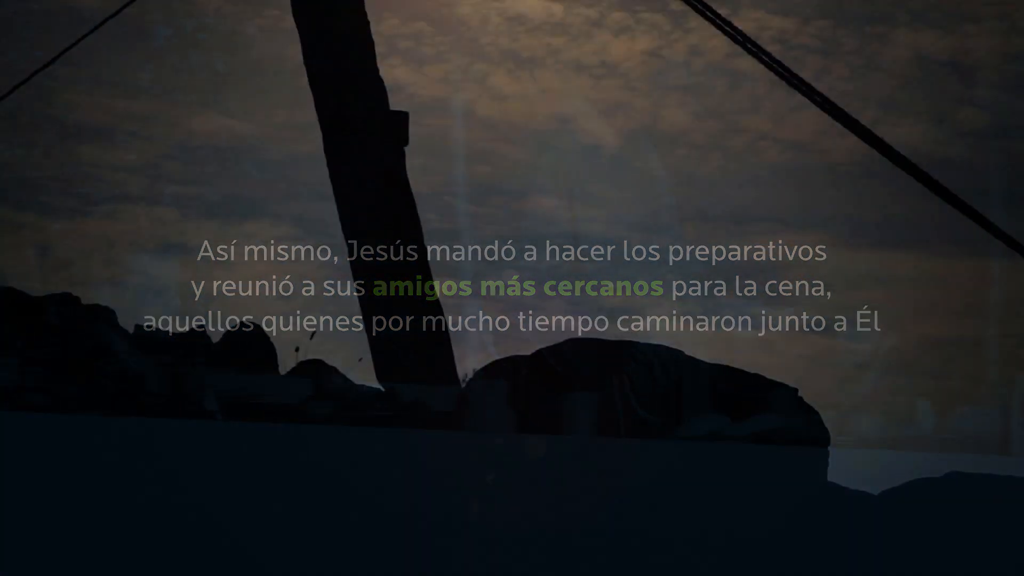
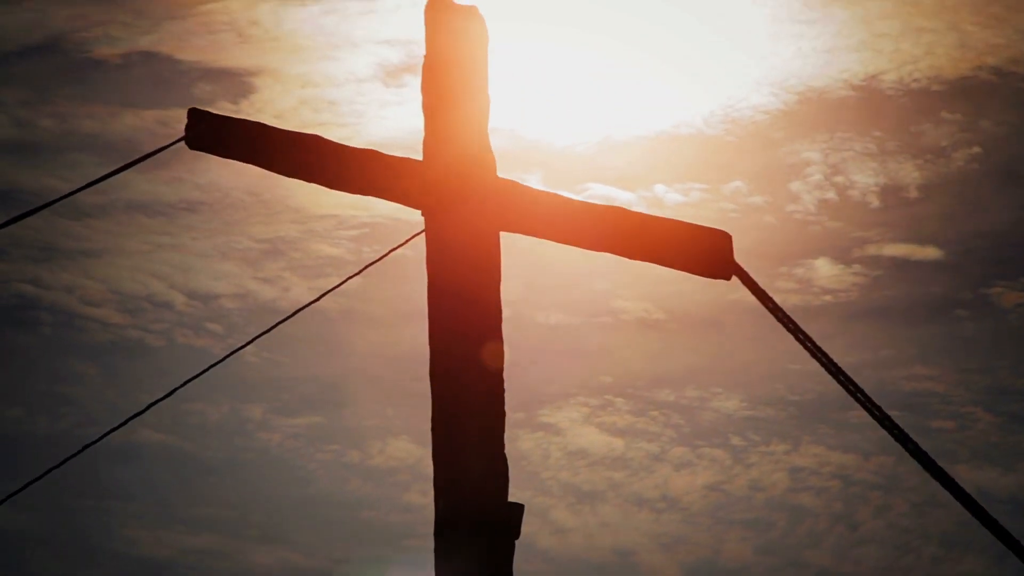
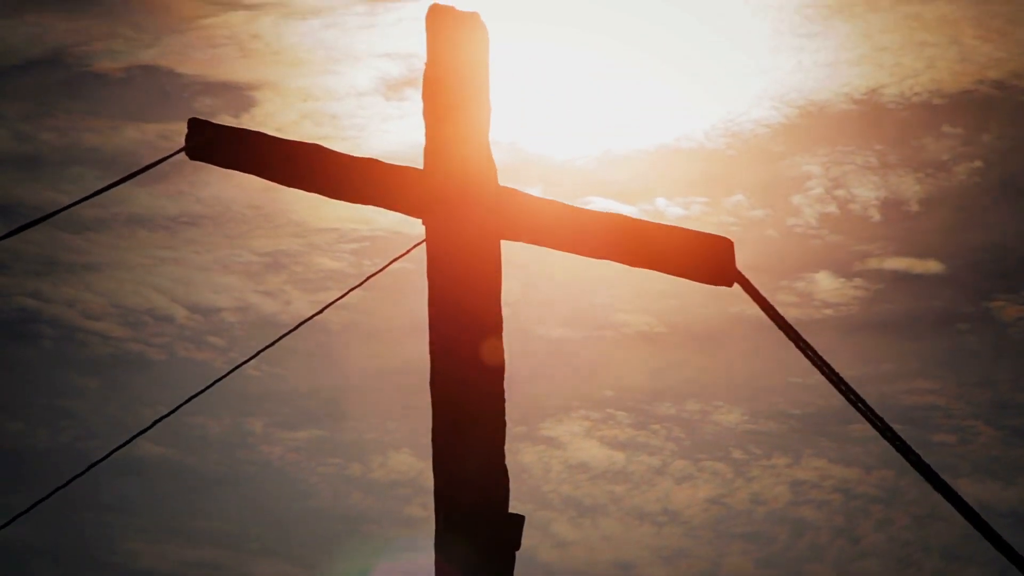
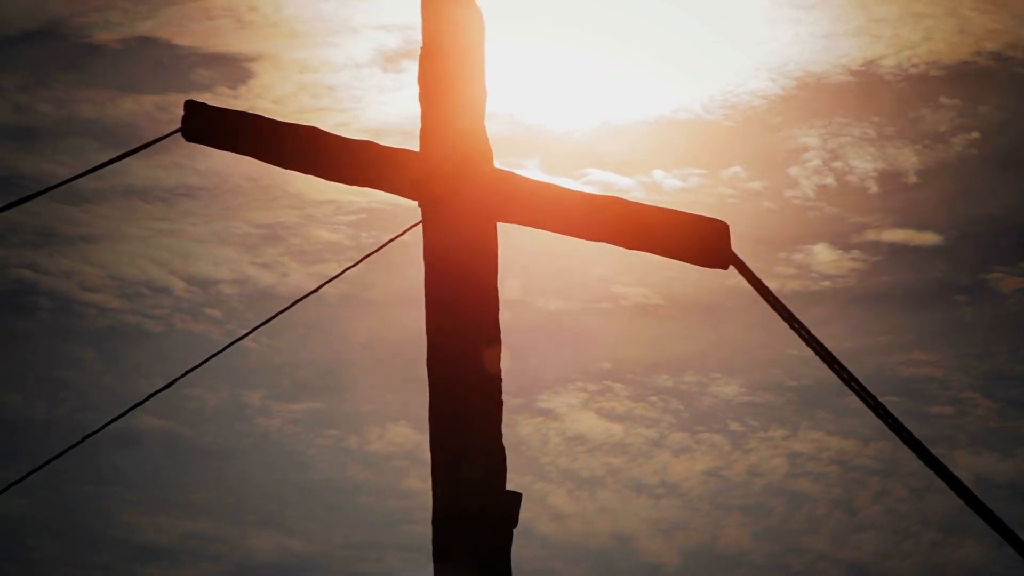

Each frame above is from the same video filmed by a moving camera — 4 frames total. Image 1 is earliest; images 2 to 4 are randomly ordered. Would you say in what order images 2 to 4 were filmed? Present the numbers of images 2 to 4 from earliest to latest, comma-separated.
4, 2, 3
